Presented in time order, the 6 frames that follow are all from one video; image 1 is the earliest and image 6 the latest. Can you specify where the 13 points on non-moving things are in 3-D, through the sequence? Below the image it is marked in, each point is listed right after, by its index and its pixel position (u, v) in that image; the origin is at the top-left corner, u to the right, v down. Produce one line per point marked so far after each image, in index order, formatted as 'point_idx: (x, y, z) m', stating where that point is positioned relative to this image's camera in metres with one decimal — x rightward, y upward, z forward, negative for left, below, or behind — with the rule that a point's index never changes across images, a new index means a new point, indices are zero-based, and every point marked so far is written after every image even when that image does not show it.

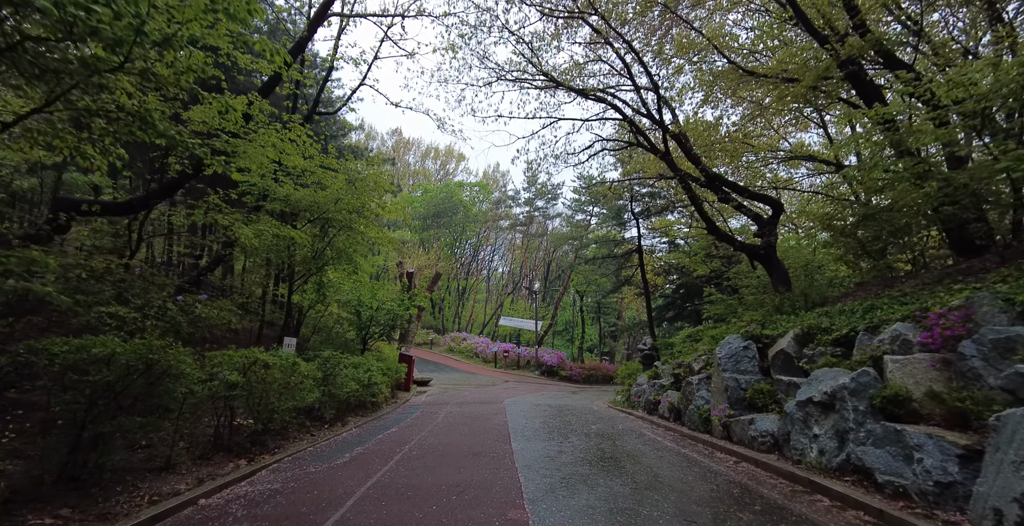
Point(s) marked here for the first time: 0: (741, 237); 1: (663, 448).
0: (+6.1, +0.7, +10.8) m
1: (+2.3, -2.9, +6.3) m
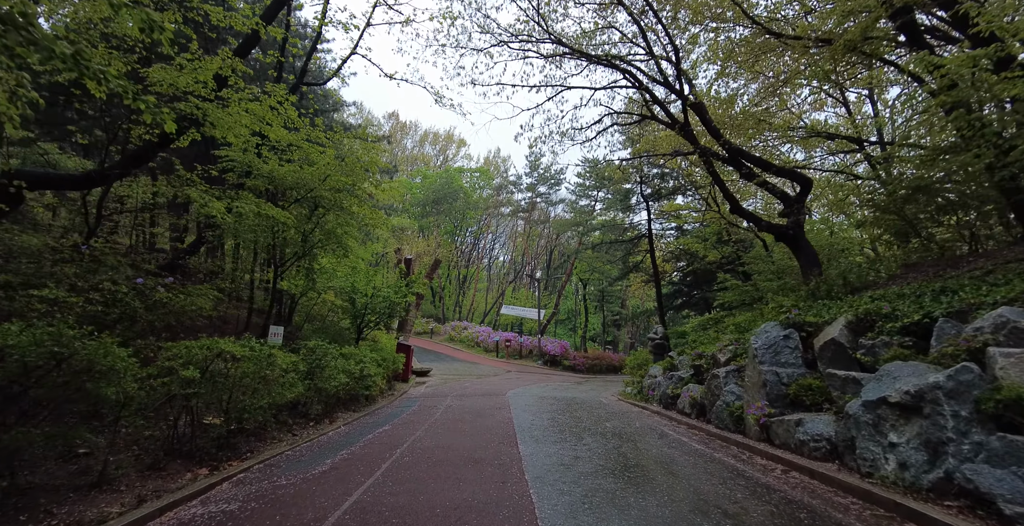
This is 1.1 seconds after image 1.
0: (+6.2, +1.1, +9.9) m
1: (+2.4, -2.6, +5.5) m
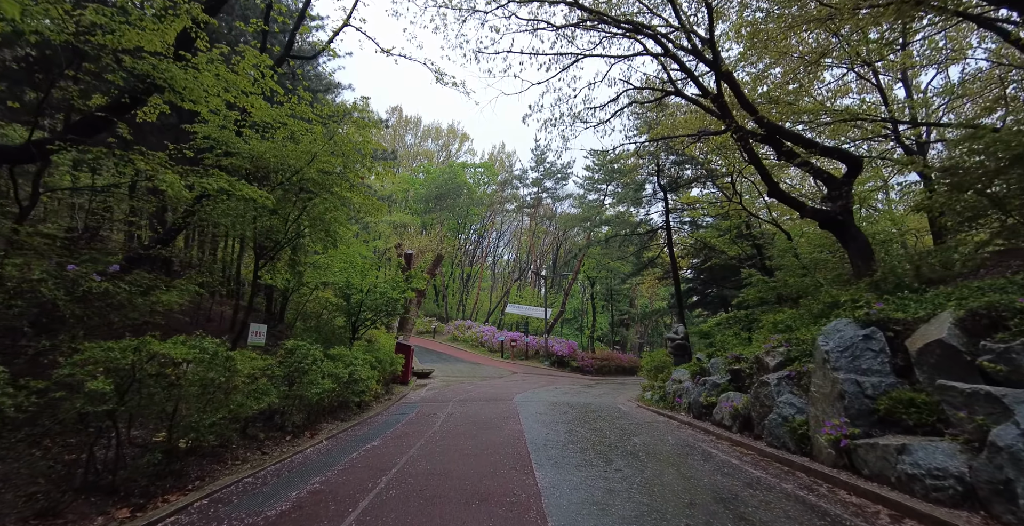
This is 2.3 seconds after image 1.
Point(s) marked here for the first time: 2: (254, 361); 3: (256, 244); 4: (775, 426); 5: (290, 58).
0: (+6.4, +1.3, +8.7) m
1: (+2.6, -2.4, +4.4) m
2: (-3.7, -1.4, +5.8) m
3: (-6.0, +0.4, +9.5) m
4: (+3.5, -2.2, +5.5) m
5: (-5.6, +5.2, +10.3) m
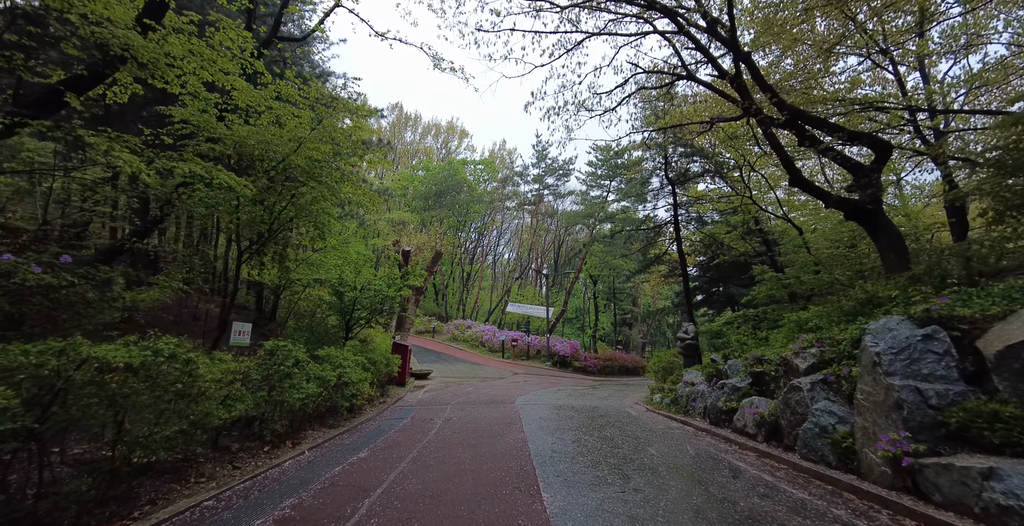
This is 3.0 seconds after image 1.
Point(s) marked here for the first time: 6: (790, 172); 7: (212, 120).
0: (+6.4, +1.4, +8.1) m
1: (+2.6, -2.2, +3.7) m
2: (-3.6, -1.3, +5.1) m
3: (-5.9, +0.6, +8.8) m
4: (+3.6, -2.1, +4.8) m
5: (-5.6, +5.3, +9.7) m
6: (+5.5, +1.8, +8.1) m
7: (-5.9, +2.8, +8.0) m
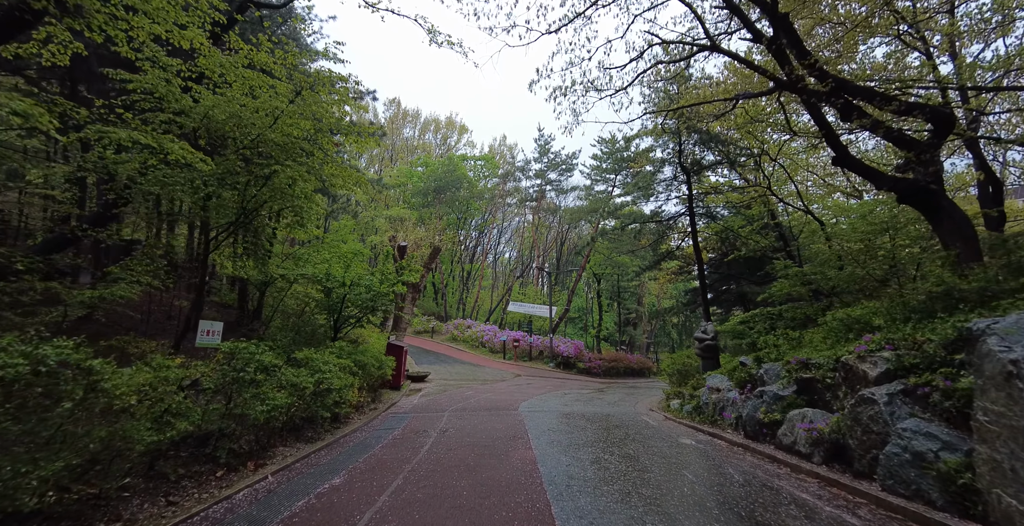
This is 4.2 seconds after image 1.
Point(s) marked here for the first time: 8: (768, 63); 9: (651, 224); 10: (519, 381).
0: (+6.5, +1.6, +7.0) m
1: (+2.7, -2.1, +2.7) m
2: (-3.6, -1.1, +4.1) m
3: (-5.9, +0.7, +7.8) m
4: (+3.6, -1.9, +3.8) m
5: (-5.5, +5.5, +8.7) m
6: (+5.6, +2.0, +7.1) m
7: (-5.8, +3.0, +7.0) m
8: (+5.8, +4.5, +9.2) m
9: (+6.6, +1.9, +19.3) m
10: (+0.3, -5.5, +19.0) m
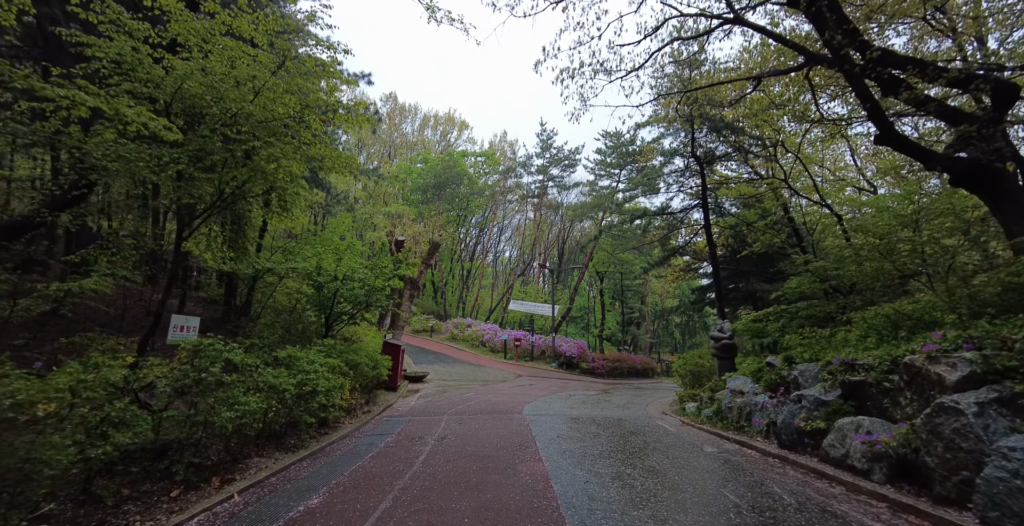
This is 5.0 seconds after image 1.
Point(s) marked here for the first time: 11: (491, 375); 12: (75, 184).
0: (+6.6, +1.8, +6.3) m
1: (+2.8, -1.9, +2.0) m
2: (-3.5, -0.9, +3.4) m
3: (-5.8, +0.9, +7.1) m
4: (+3.7, -1.7, +3.1) m
5: (-5.4, +5.7, +7.9) m
6: (+5.7, +2.2, +6.3) m
7: (-5.7, +3.2, +6.2) m
8: (+5.9, +4.7, +8.4) m
9: (+6.7, +2.0, +18.6) m
10: (+0.4, -5.4, +18.3) m
11: (-1.0, -5.5, +20.0) m
12: (-7.3, +1.3, +6.8) m
